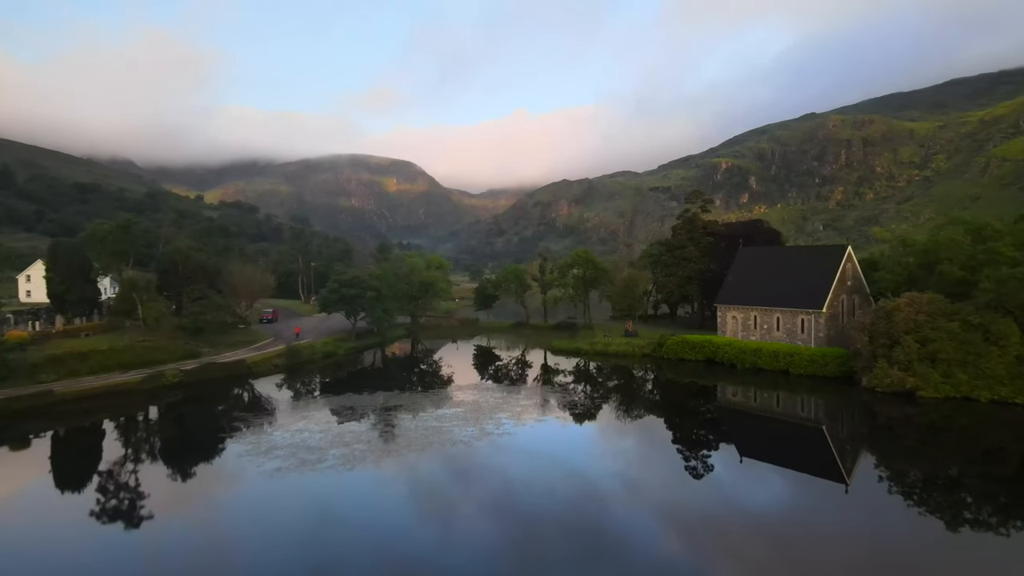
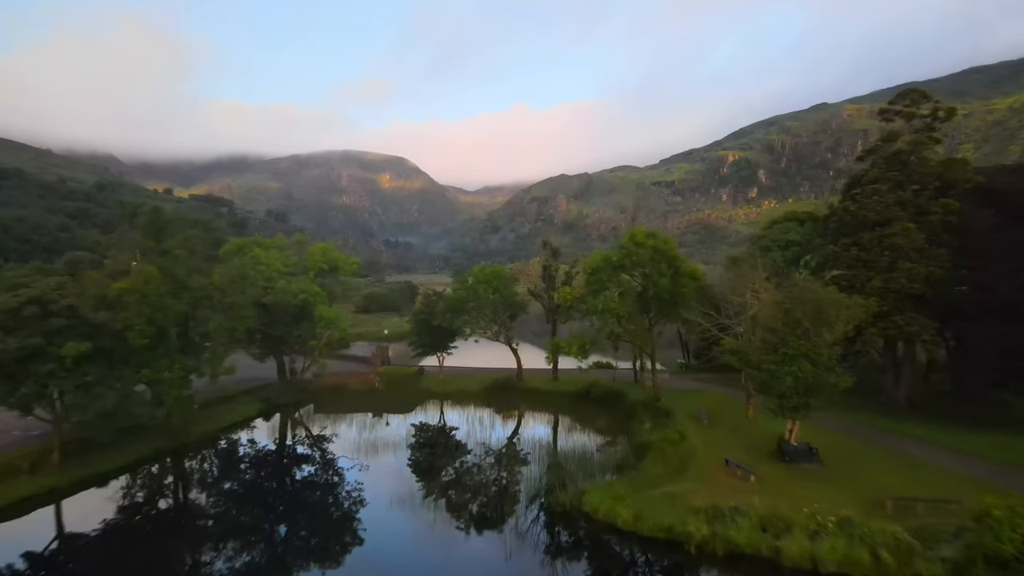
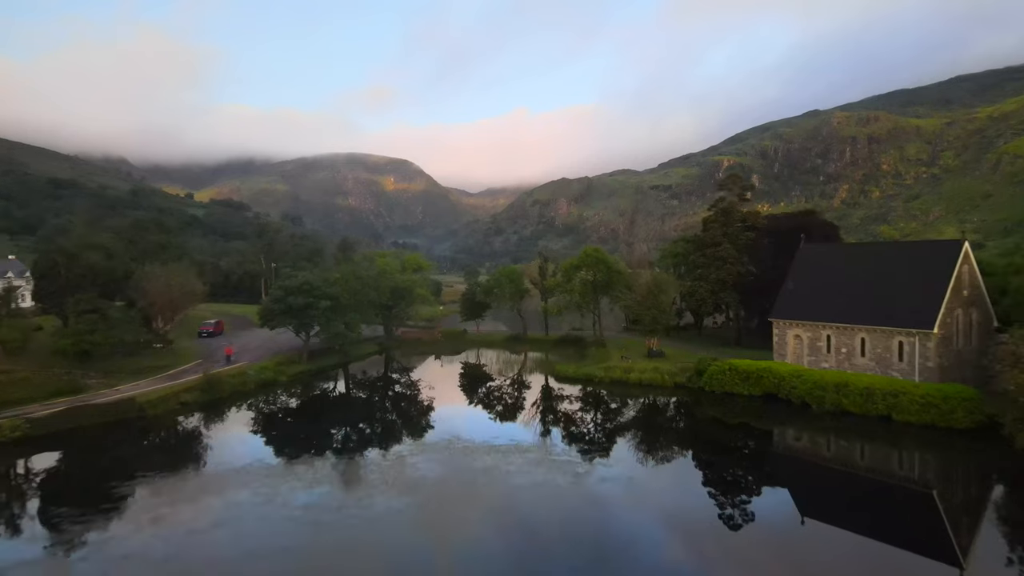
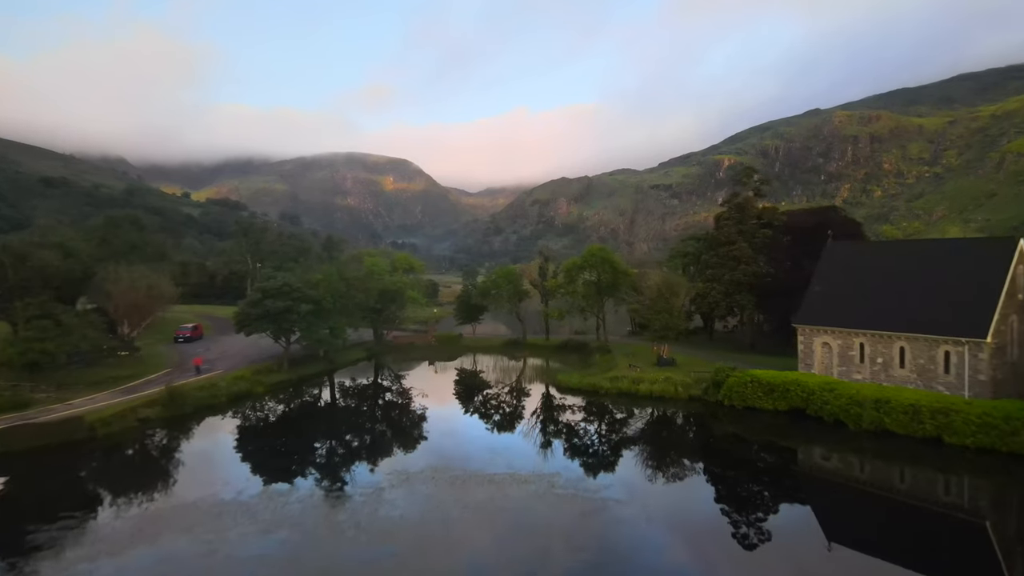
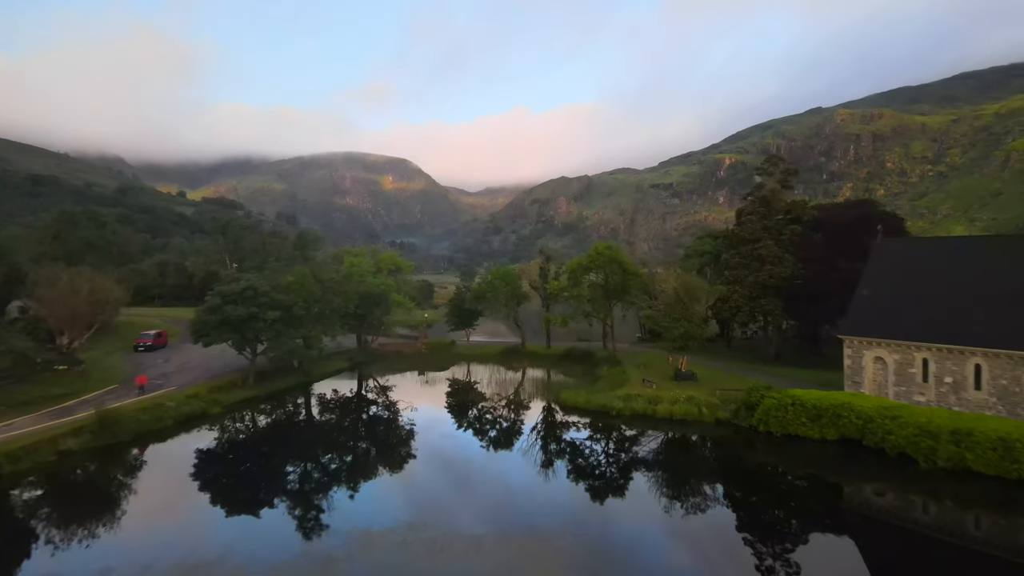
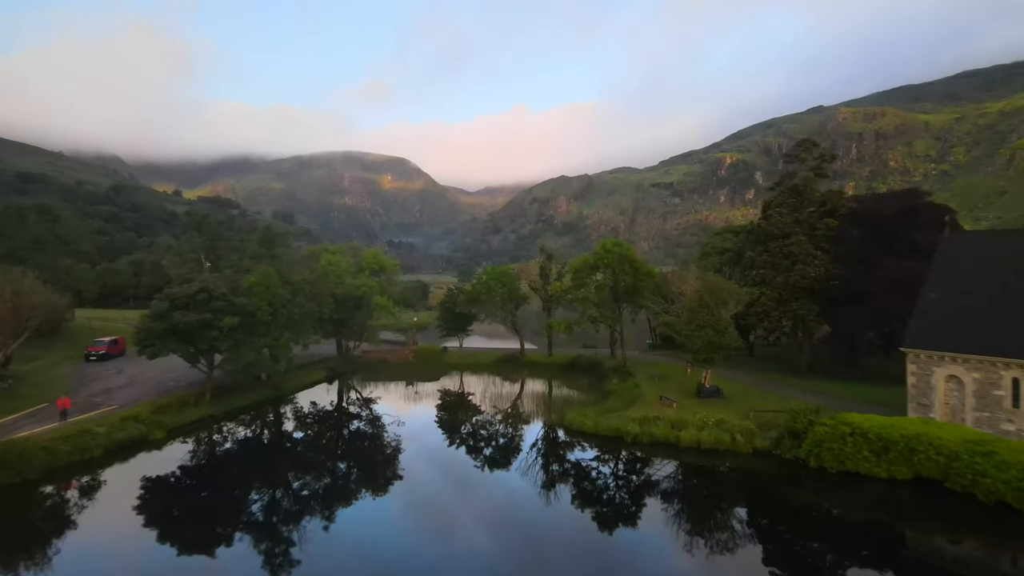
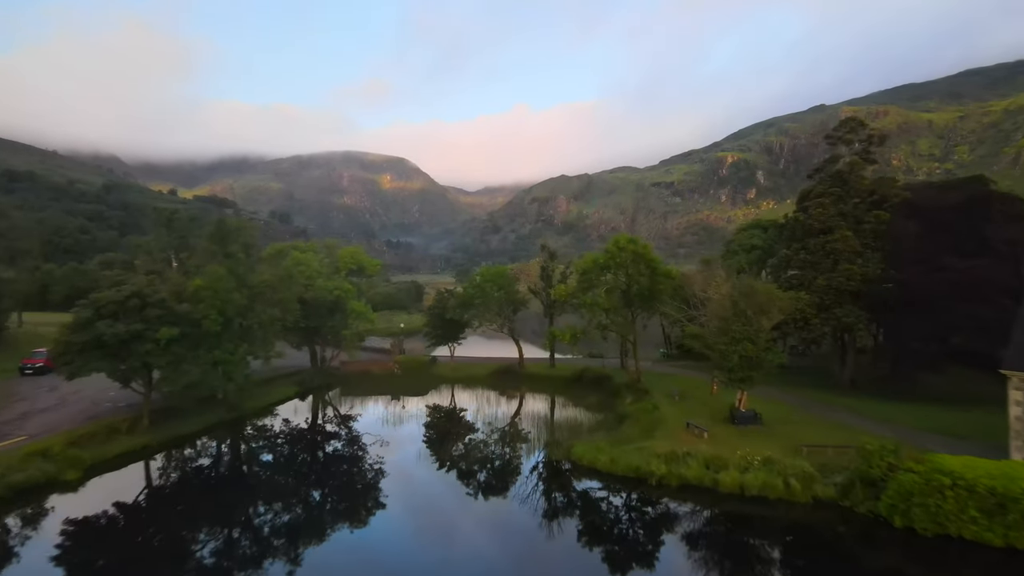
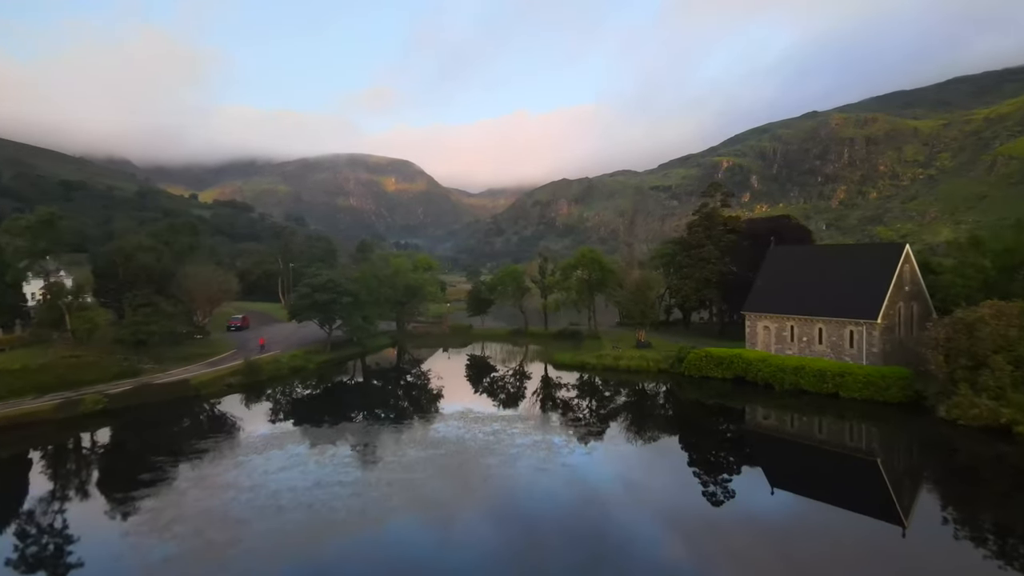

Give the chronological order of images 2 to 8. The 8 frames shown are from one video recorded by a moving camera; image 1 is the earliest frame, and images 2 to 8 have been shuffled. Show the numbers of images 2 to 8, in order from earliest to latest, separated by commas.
8, 3, 4, 5, 6, 7, 2
